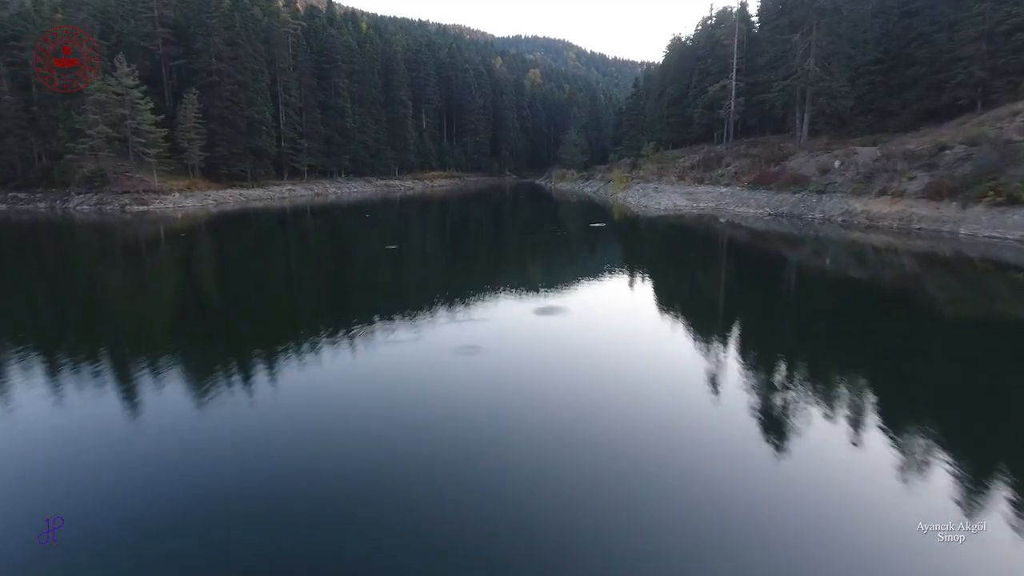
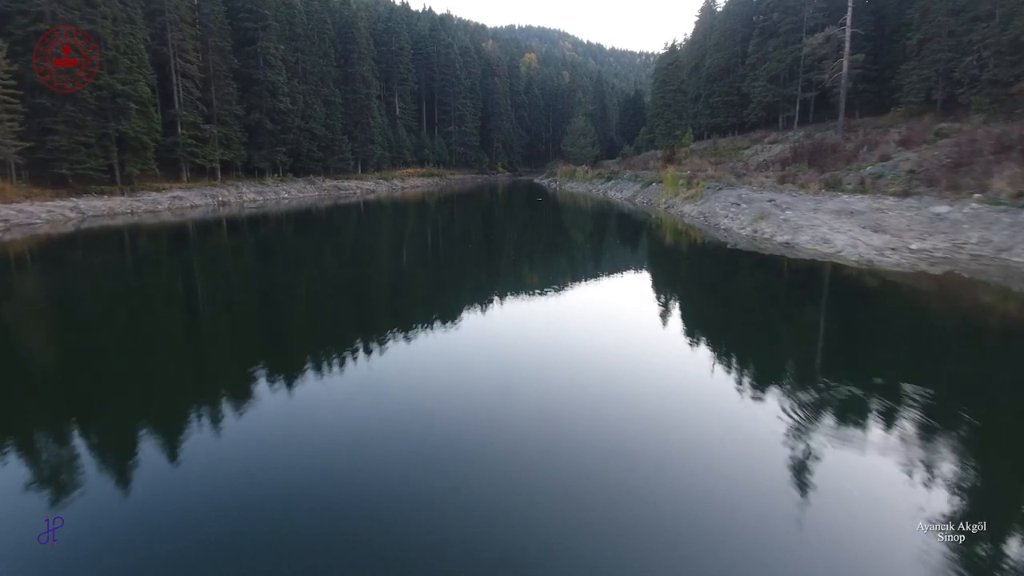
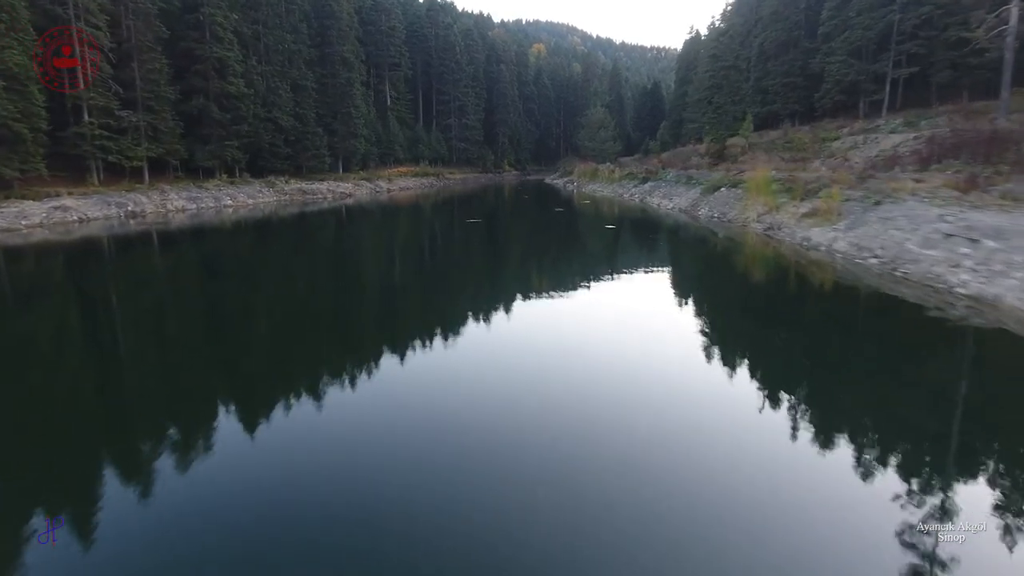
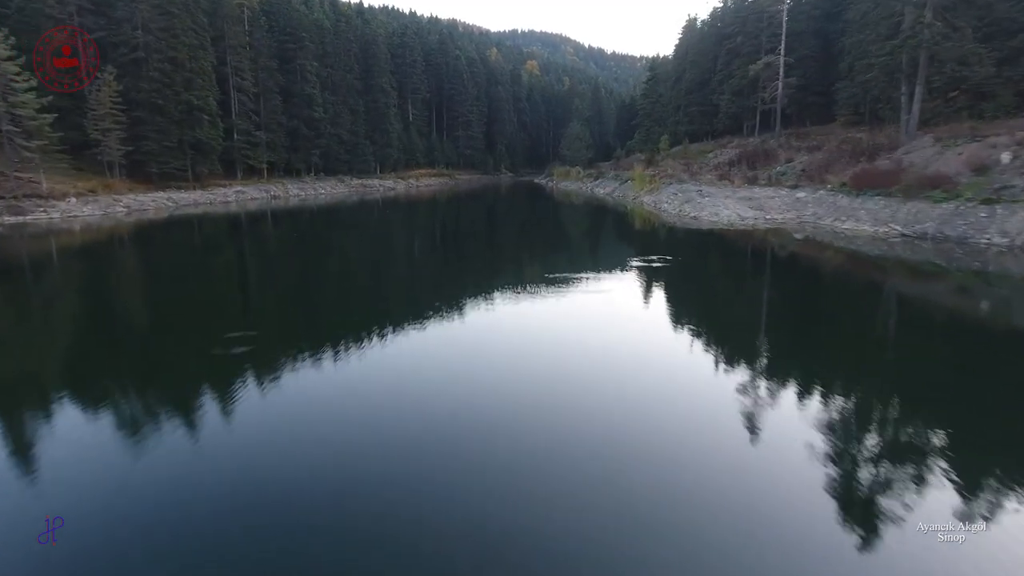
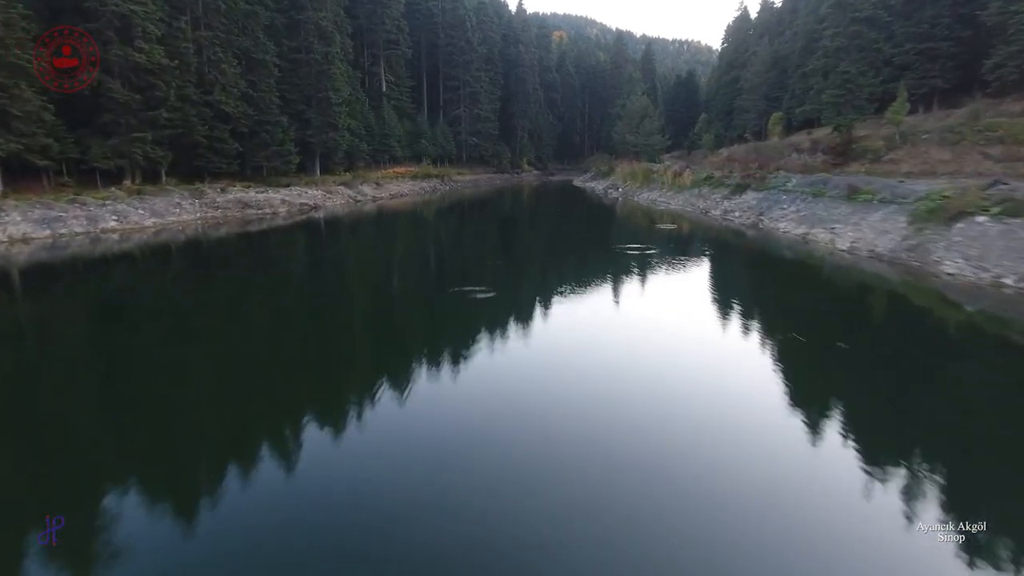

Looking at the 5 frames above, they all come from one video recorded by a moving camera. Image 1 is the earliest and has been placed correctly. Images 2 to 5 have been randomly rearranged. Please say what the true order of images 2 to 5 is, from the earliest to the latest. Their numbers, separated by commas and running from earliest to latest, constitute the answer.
4, 2, 3, 5
